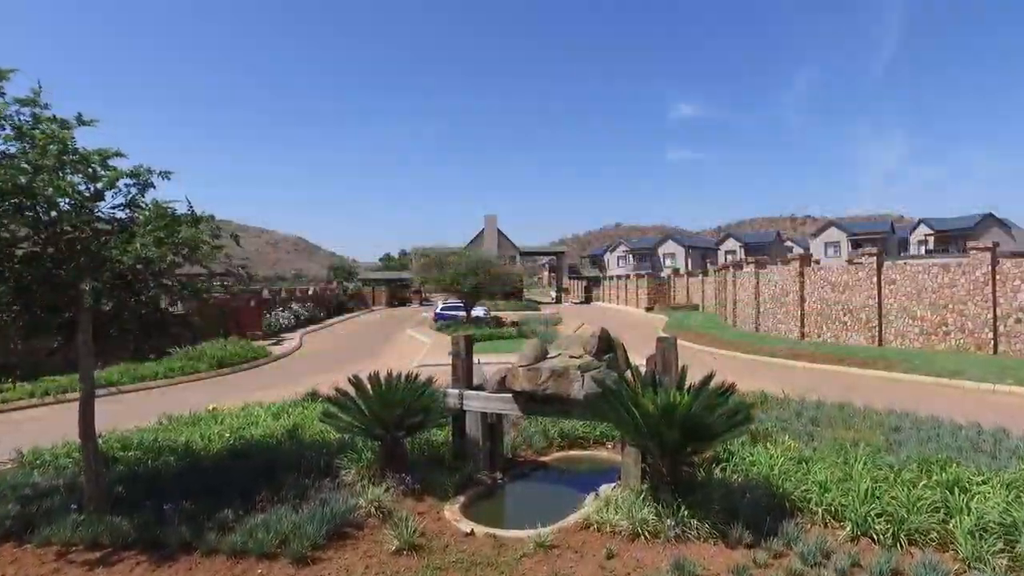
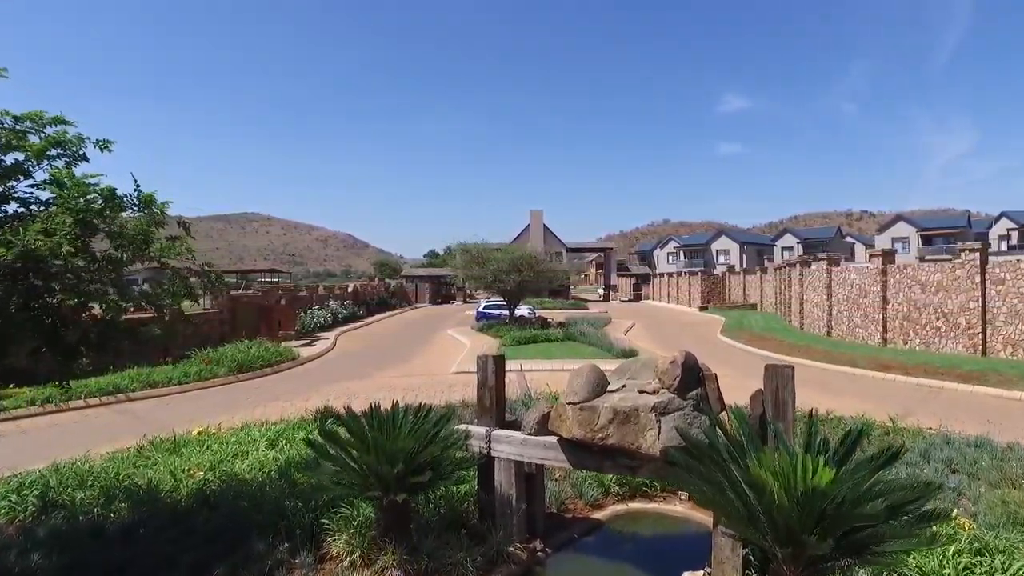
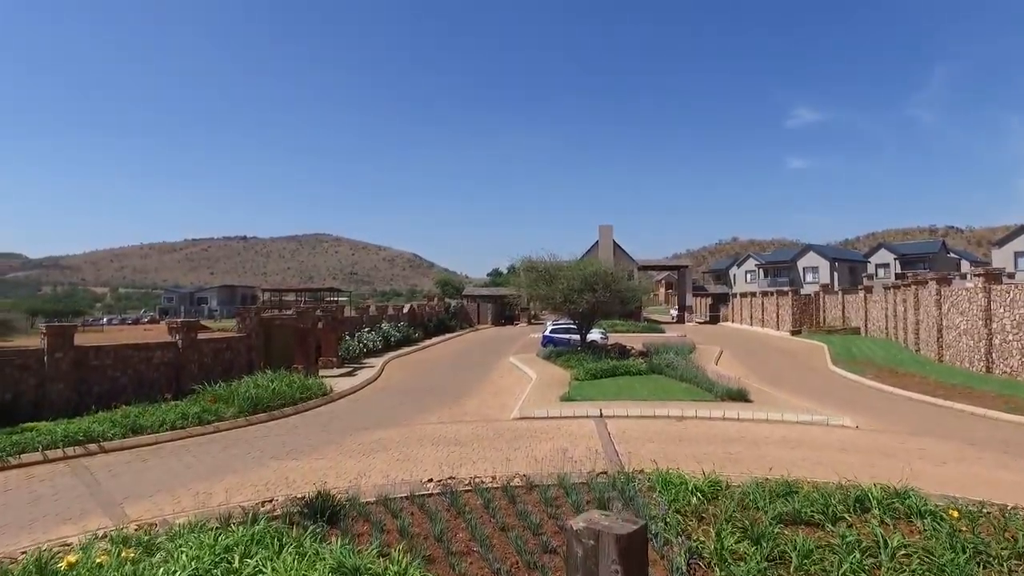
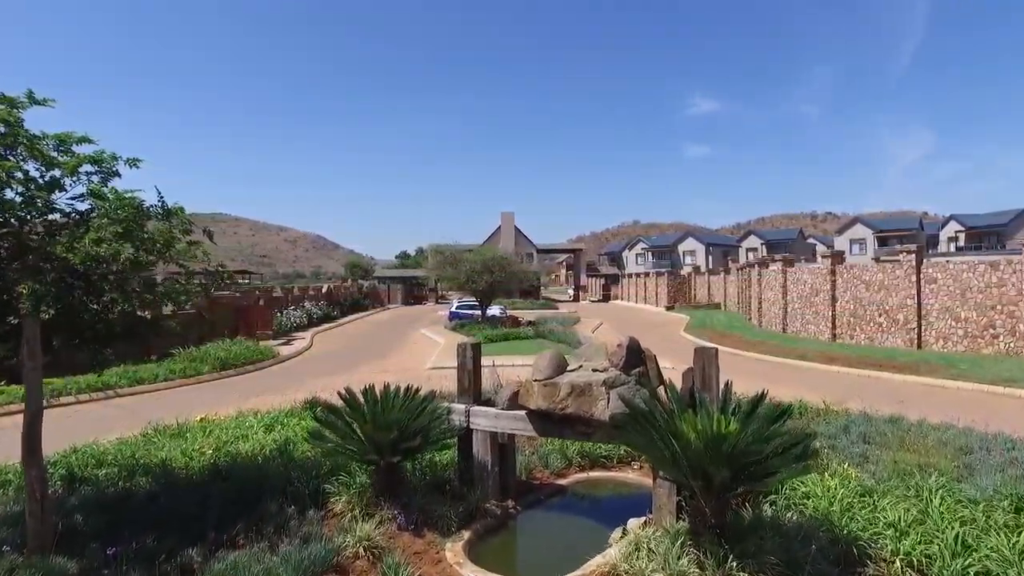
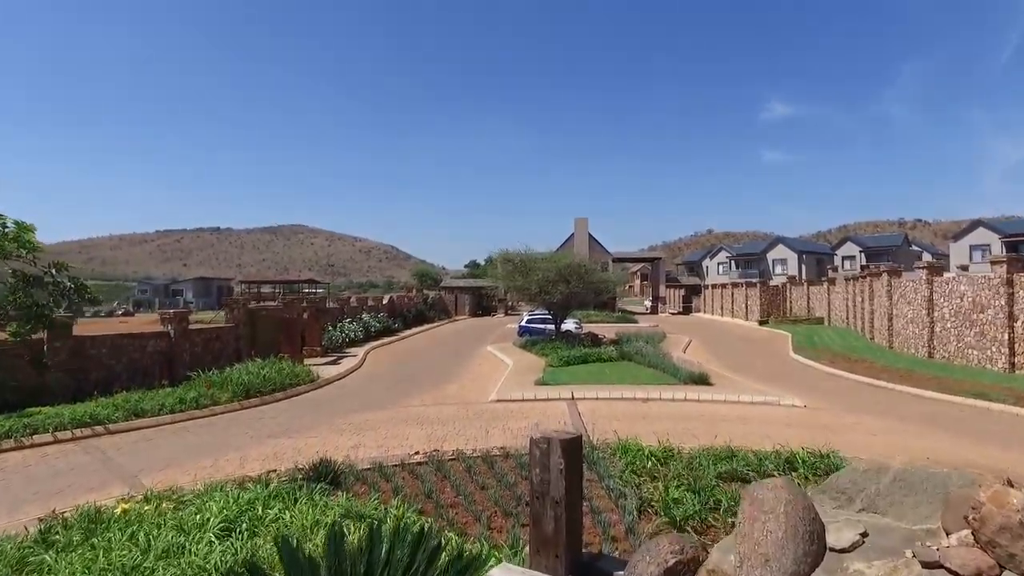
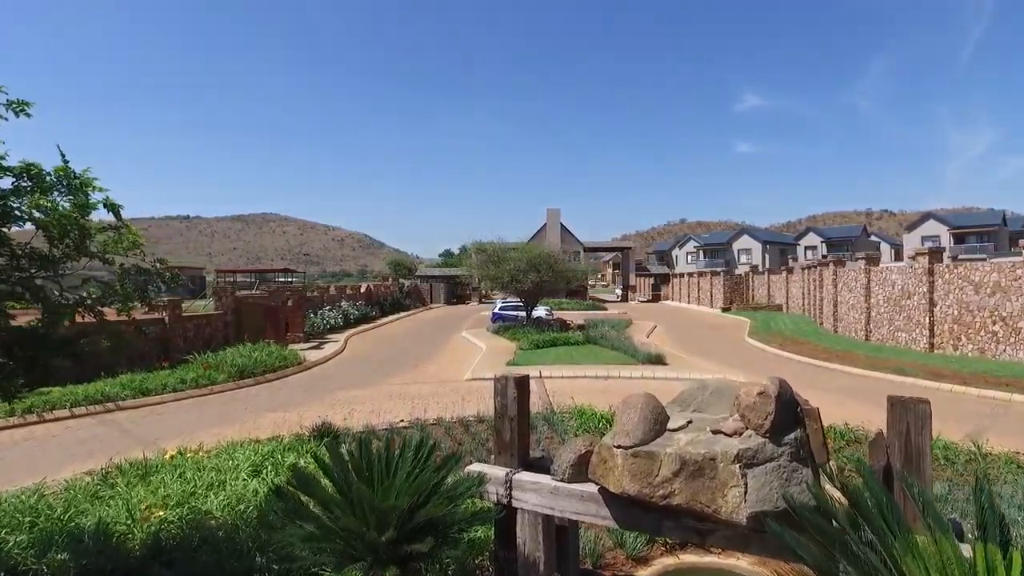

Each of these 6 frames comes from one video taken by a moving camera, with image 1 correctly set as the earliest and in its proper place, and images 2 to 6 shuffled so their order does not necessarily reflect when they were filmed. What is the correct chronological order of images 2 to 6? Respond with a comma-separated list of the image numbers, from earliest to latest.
4, 2, 6, 5, 3
